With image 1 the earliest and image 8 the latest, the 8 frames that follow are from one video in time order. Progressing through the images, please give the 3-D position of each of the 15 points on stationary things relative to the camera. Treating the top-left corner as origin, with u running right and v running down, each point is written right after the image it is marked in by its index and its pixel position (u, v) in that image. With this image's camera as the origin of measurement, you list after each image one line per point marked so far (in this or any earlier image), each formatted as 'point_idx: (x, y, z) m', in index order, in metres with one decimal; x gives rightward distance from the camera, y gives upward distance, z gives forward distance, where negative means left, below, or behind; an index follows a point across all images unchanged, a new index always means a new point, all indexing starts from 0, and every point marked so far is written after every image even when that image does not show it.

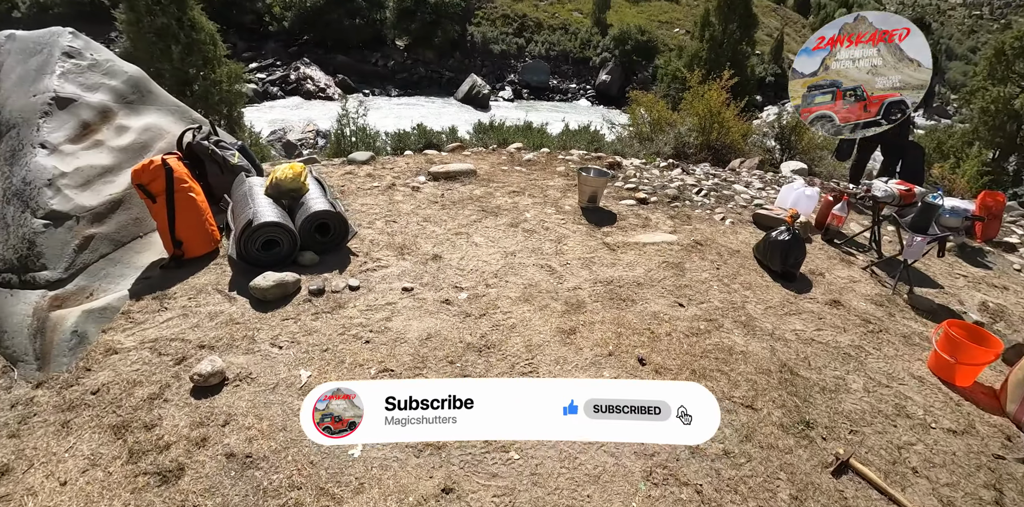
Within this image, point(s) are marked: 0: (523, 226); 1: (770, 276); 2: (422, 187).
0: (+0.1, +0.3, +5.0) m
1: (+2.4, -0.2, +4.6) m
2: (-1.1, +0.8, +5.8) m
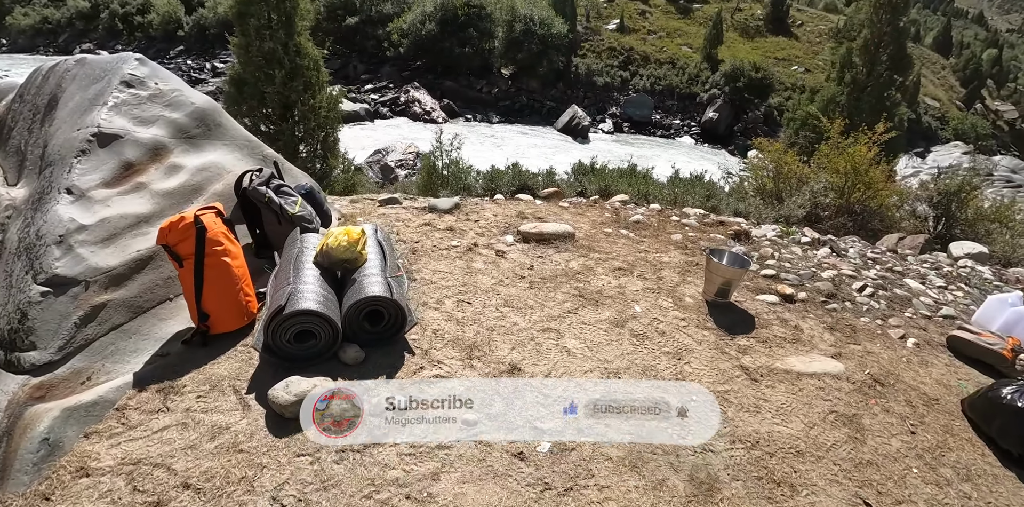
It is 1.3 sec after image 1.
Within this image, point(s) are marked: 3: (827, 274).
0: (+0.9, -0.6, +3.8) m
1: (+3.0, -1.2, +3.0) m
2: (0.0, 0.0, +4.9) m
3: (+3.3, -0.2, +5.1) m
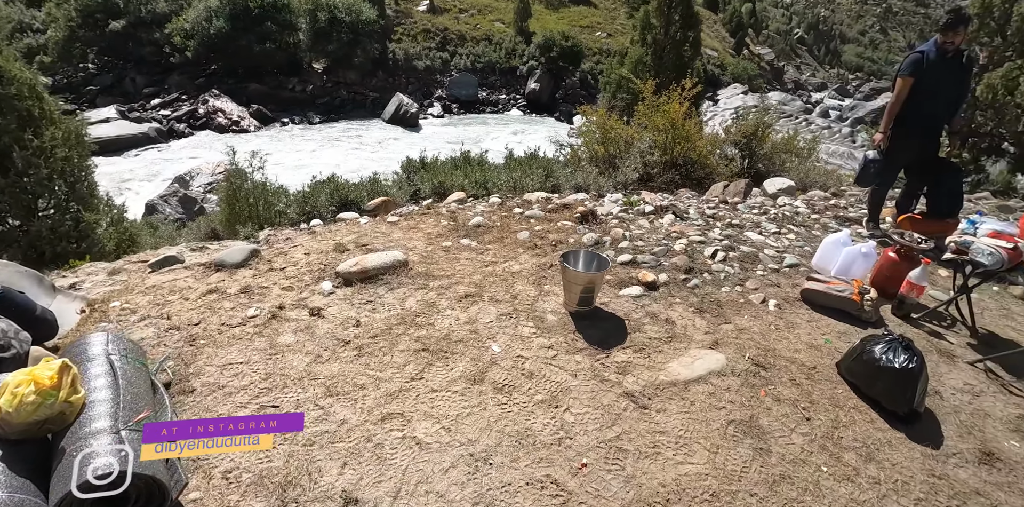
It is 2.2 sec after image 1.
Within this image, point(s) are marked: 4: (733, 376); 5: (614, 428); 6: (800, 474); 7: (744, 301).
0: (-0.1, -0.8, +3.0) m
1: (+2.2, -1.0, +2.9) m
2: (-1.4, -0.4, +3.8) m
3: (+1.7, +0.1, +4.9) m
4: (+1.4, -0.8, +3.1) m
5: (+0.6, -1.0, +2.7) m
6: (+1.5, -1.1, +2.6) m
7: (+1.9, -0.4, +4.0) m
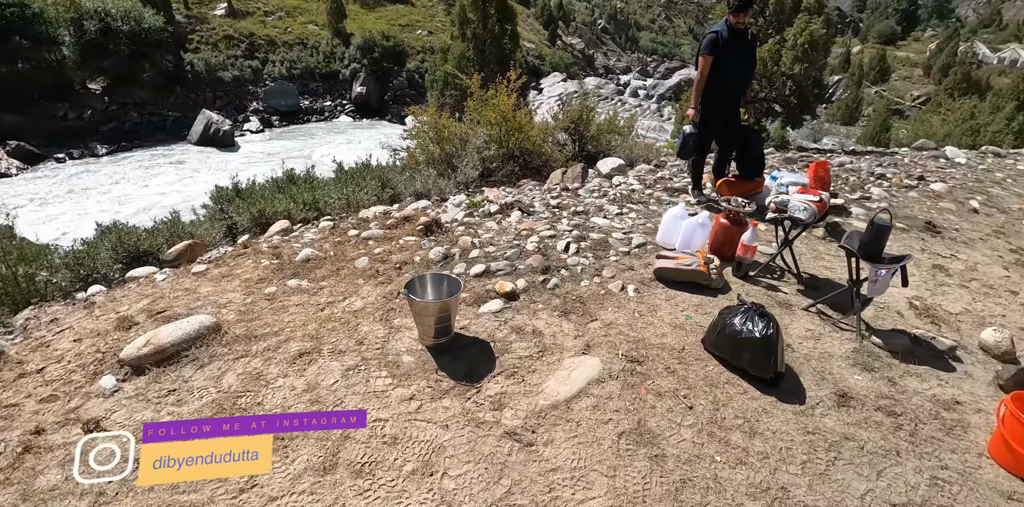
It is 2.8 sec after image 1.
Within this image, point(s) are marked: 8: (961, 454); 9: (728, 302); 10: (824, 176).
0: (-0.8, -1.0, +2.4) m
1: (+1.4, -0.8, +3.0) m
2: (-2.3, -0.9, +2.8) m
3: (+0.2, +0.1, +4.7) m
4: (+0.6, -0.8, +3.0) m
5: (0.0, -1.1, +2.4) m
6: (+0.9, -1.1, +2.4) m
7: (+0.7, -0.3, +3.9) m
8: (+2.4, -1.1, +2.6) m
9: (+1.6, -0.4, +3.7) m
10: (+3.5, +0.9, +5.6) m
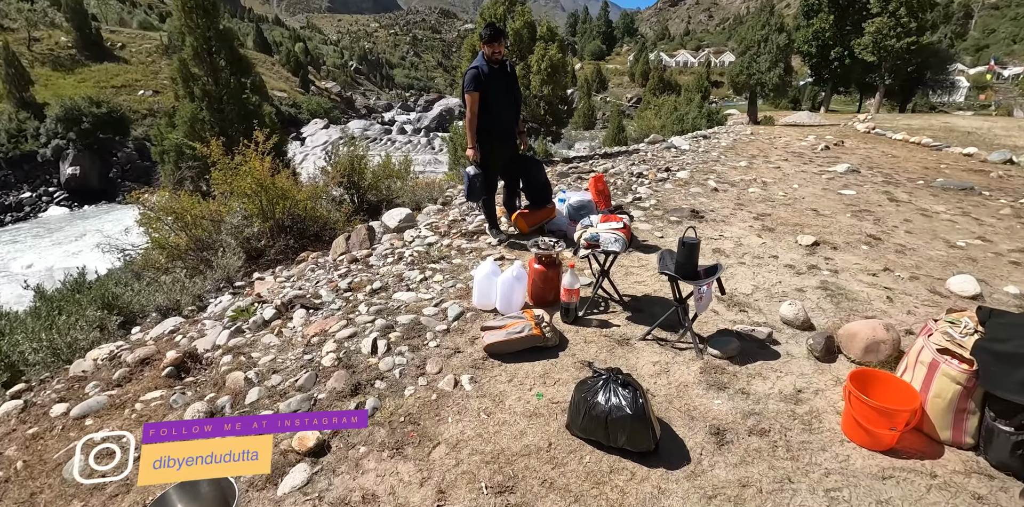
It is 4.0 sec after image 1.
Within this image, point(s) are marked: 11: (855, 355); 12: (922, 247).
0: (-1.1, -1.8, +1.2) m
1: (+0.6, -1.1, +2.6) m
2: (-2.6, -2.1, +1.0) m
3: (-1.3, -0.7, +3.7) m
4: (-0.1, -1.3, +2.2) m
5: (-0.4, -1.6, +1.4) m
6: (+0.4, -1.4, +1.9) m
7: (-0.5, -0.9, +3.1) m
8: (+1.7, -1.0, +2.6) m
9: (+0.4, -0.7, +3.3) m
10: (+1.1, +0.8, +5.8) m
11: (+2.3, -0.7, +3.3) m
12: (+4.4, +0.1, +5.4) m
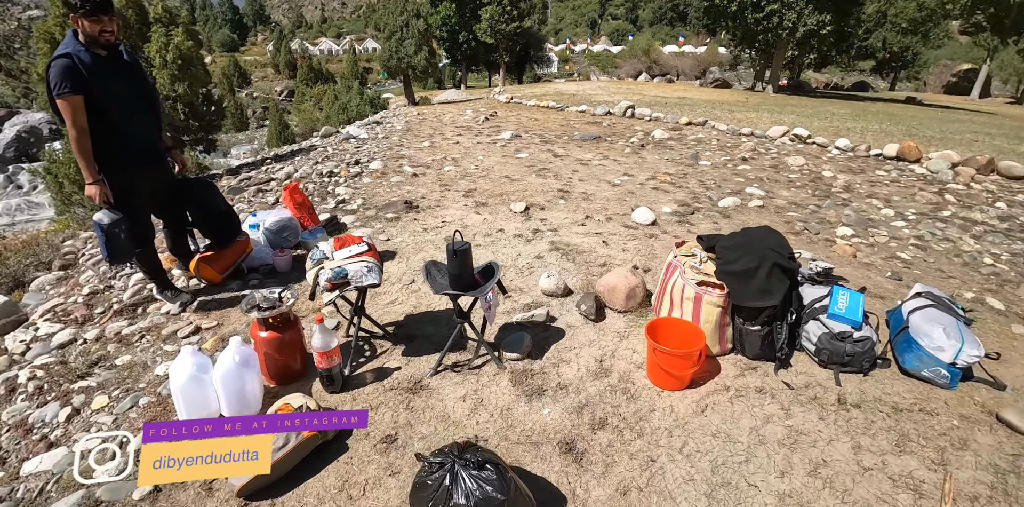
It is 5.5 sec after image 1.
0: (-0.4, -2.2, 0.0) m
1: (0.0, -1.1, +2.0) m
2: (-1.4, -3.0, -1.0) m
3: (-2.3, -1.4, +1.8) m
4: (-0.4, -1.5, +1.4) m
5: (0.0, -1.9, +0.6) m
6: (+0.3, -1.5, +1.4) m
7: (-1.2, -1.3, +1.9) m
8: (+0.8, -0.8, +2.7) m
9: (-0.7, -0.9, +2.5) m
10: (-2.0, +0.5, +4.8) m
11: (+0.7, -0.4, +3.5) m
12: (+1.1, +0.8, +6.4) m
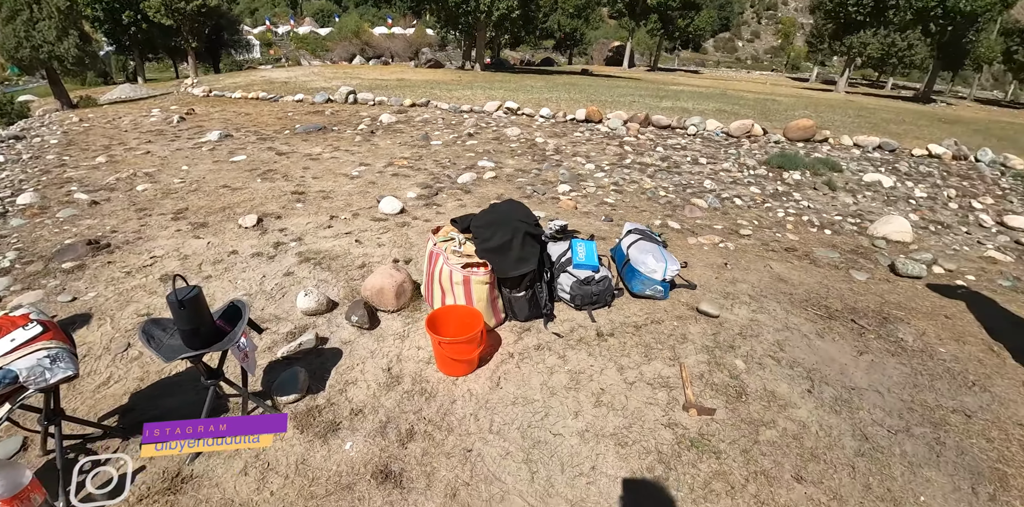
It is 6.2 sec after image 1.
0: (+0.2, -2.4, -0.1) m
1: (-0.6, -1.2, +1.8) m
2: (0.0, -3.2, -1.4) m
3: (-2.4, -2.0, +0.6) m
4: (-0.5, -1.7, +1.1) m
5: (+0.2, -2.0, +0.6) m
6: (+0.1, -1.5, +1.4) m
7: (-1.6, -1.7, +1.1) m
8: (-0.3, -0.8, +2.7) m
9: (-1.4, -1.2, +1.8) m
10: (-3.9, -0.2, +3.2) m
11: (-0.8, -0.4, +3.4) m
12: (-2.1, +0.8, +6.0) m
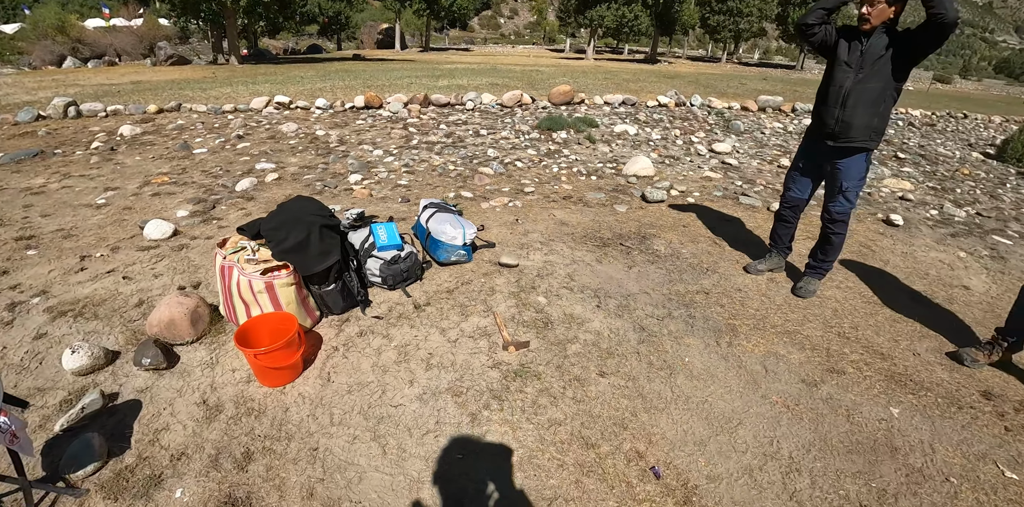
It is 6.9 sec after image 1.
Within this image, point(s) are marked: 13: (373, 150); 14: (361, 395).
0: (+0.6, -2.2, +0.3) m
1: (-1.0, -1.3, +1.8) m
2: (+1.0, -3.1, -0.8) m
3: (-2.1, -2.5, +0.1) m
4: (-0.6, -1.7, +1.1) m
5: (+0.3, -1.8, +1.0) m
6: (-0.3, -1.4, +1.6) m
7: (-1.6, -1.9, +0.8) m
8: (-1.2, -0.8, +2.7) m
9: (-1.9, -1.5, +1.5) m
10: (-4.8, -1.0, +1.8) m
11: (-2.0, -0.5, +3.1) m
12: (-4.3, +0.3, +5.0) m
13: (-1.8, +1.4, +6.5) m
14: (-0.8, -0.8, +2.8) m
